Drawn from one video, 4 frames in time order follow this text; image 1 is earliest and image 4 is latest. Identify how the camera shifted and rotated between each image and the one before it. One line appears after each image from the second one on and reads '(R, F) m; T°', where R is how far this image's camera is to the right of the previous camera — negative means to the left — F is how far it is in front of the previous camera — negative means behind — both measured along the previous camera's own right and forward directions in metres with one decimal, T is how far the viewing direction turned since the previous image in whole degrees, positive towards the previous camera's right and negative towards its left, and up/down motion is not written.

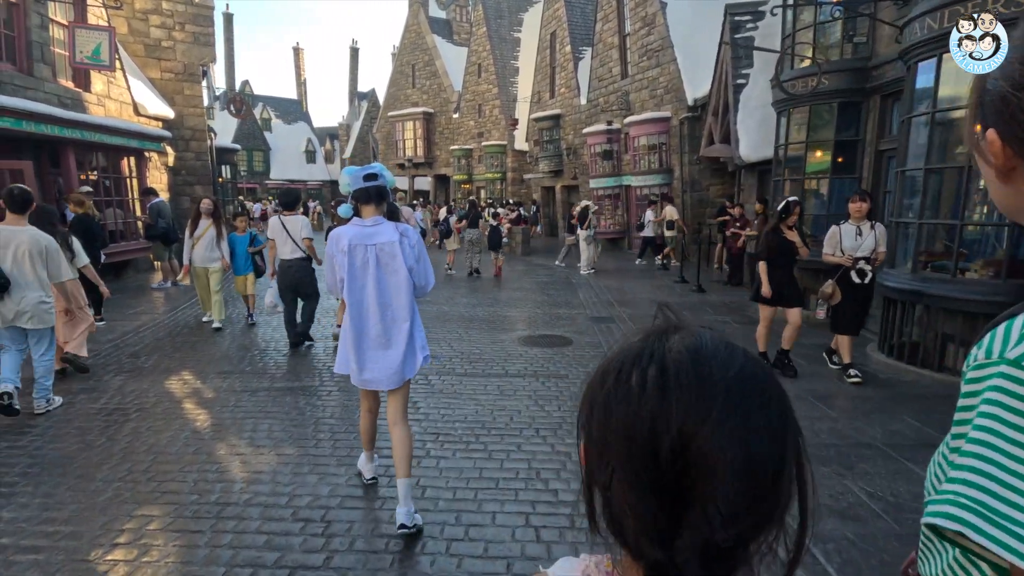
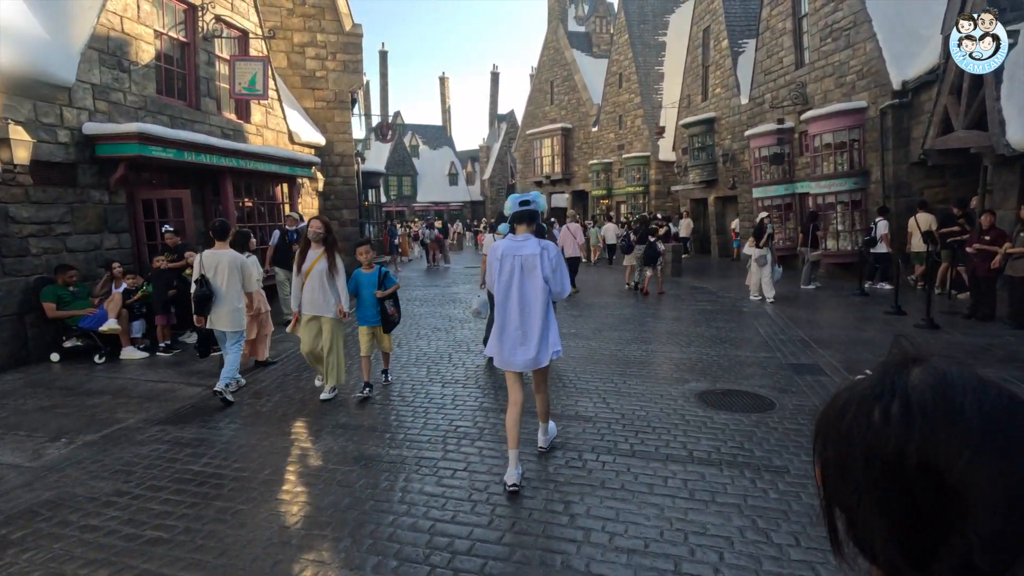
(-0.4, +1.5) m; -14°
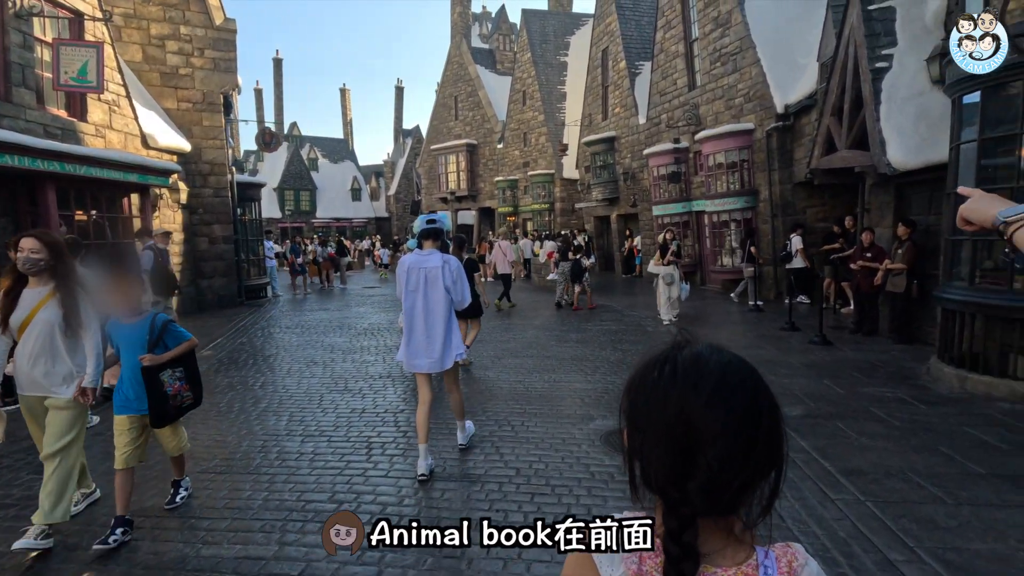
(+0.3, +0.9) m; +9°
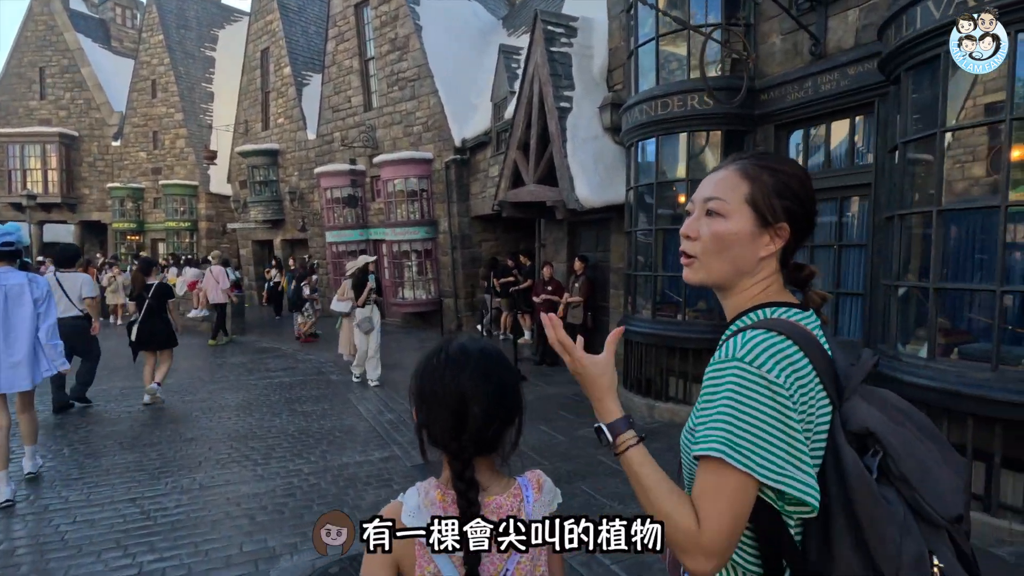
(+0.1, +1.8) m; +35°
